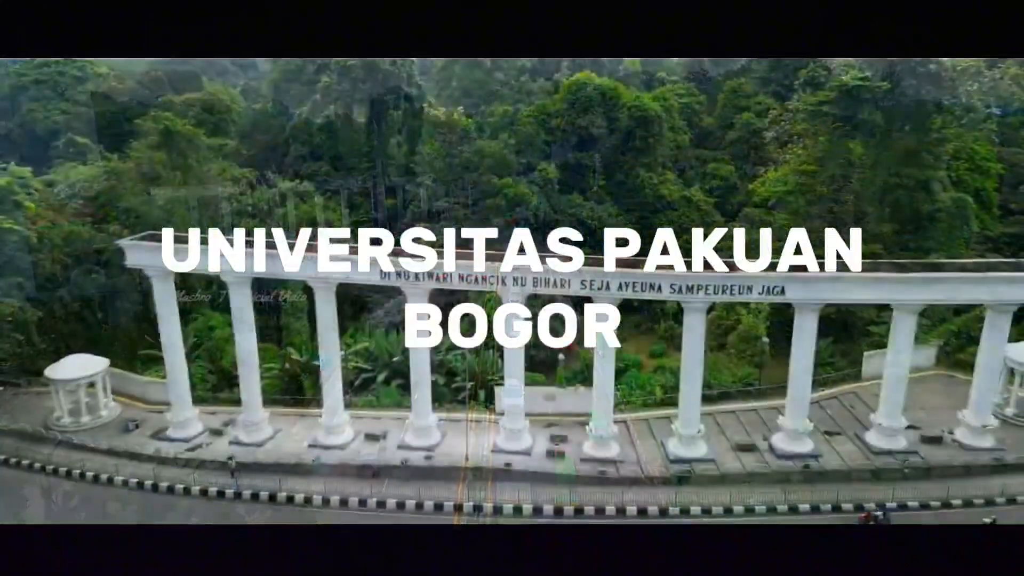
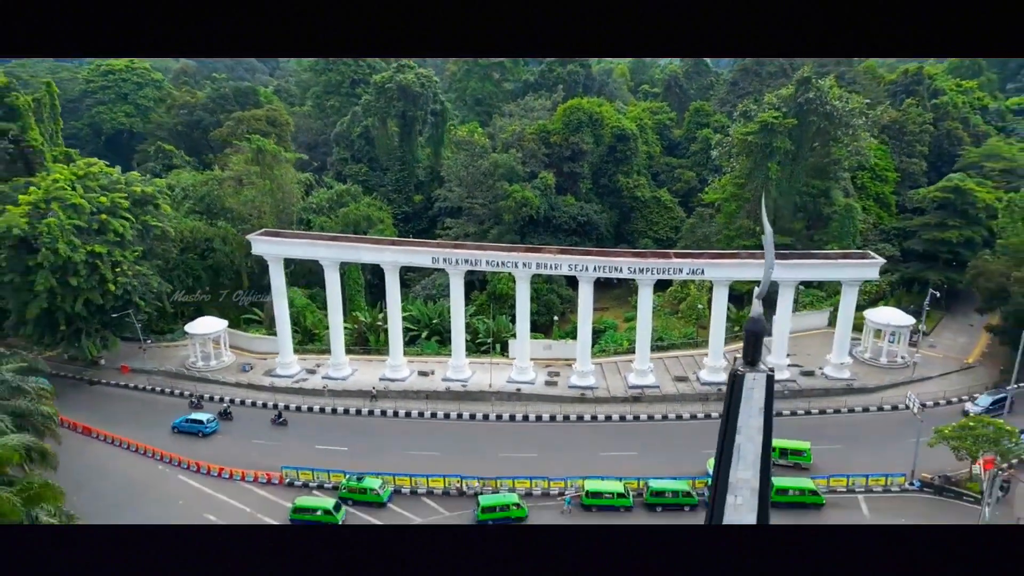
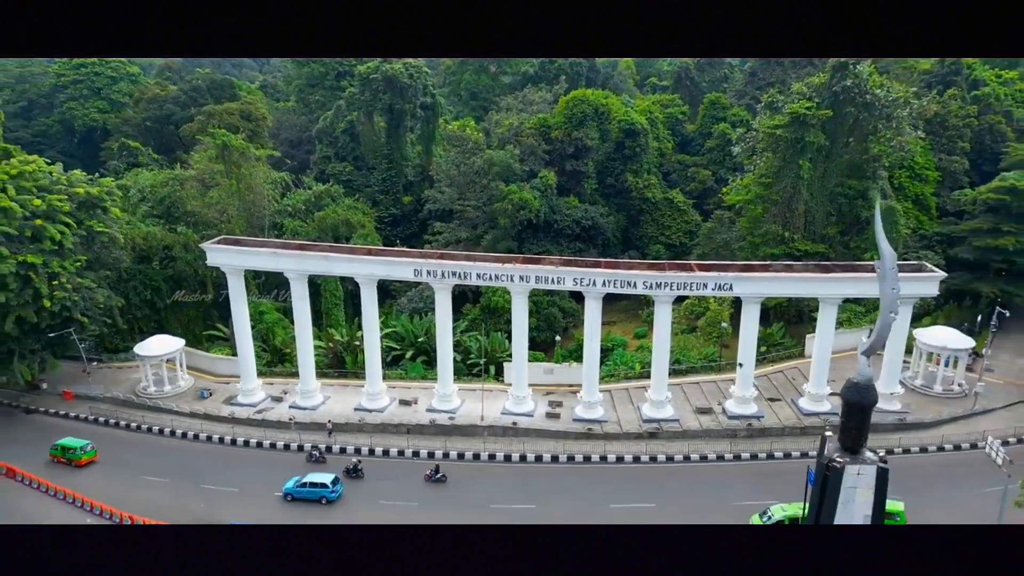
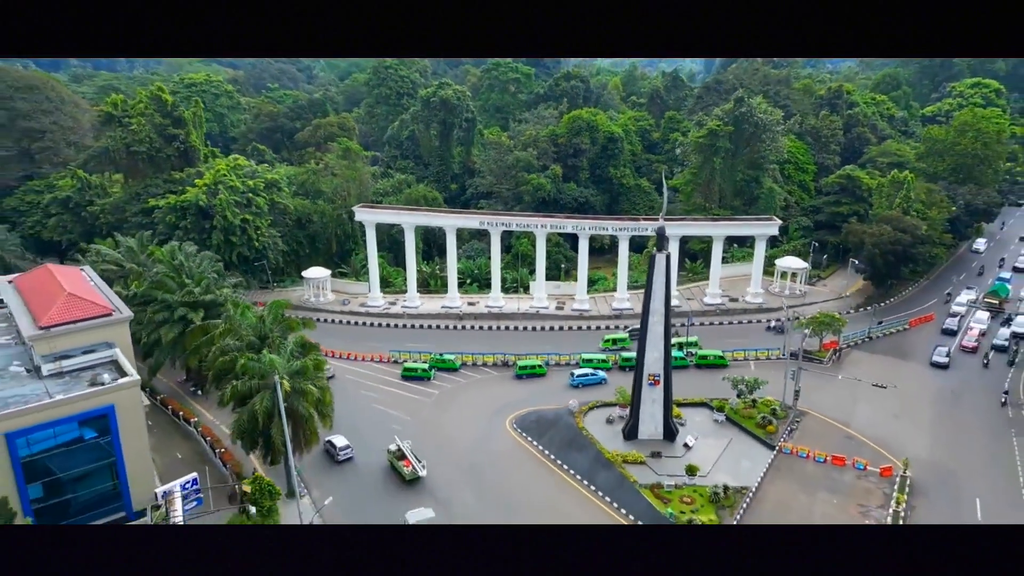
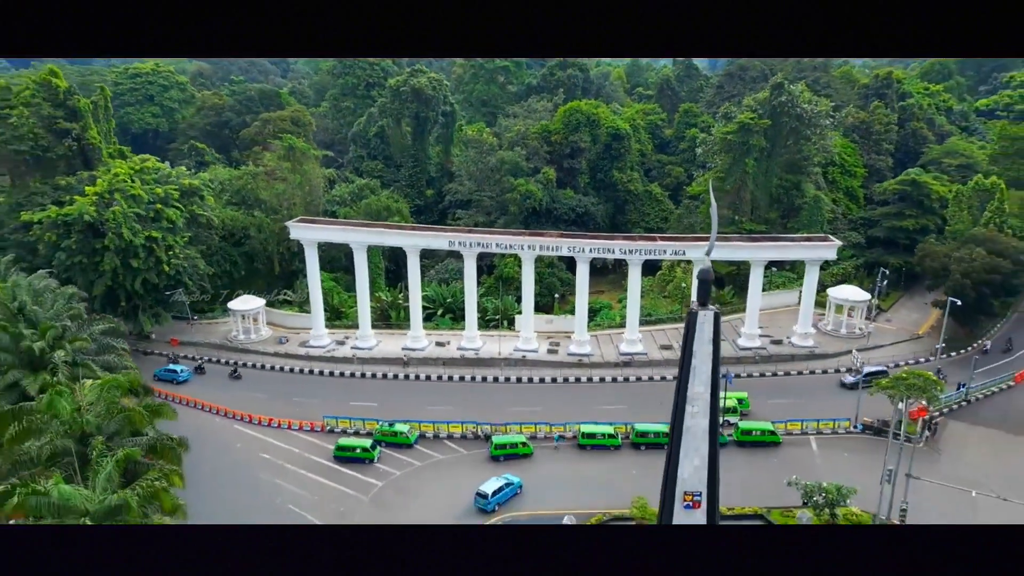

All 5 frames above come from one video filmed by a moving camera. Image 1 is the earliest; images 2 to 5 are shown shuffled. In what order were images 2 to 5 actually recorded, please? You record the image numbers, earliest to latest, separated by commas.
3, 2, 5, 4
